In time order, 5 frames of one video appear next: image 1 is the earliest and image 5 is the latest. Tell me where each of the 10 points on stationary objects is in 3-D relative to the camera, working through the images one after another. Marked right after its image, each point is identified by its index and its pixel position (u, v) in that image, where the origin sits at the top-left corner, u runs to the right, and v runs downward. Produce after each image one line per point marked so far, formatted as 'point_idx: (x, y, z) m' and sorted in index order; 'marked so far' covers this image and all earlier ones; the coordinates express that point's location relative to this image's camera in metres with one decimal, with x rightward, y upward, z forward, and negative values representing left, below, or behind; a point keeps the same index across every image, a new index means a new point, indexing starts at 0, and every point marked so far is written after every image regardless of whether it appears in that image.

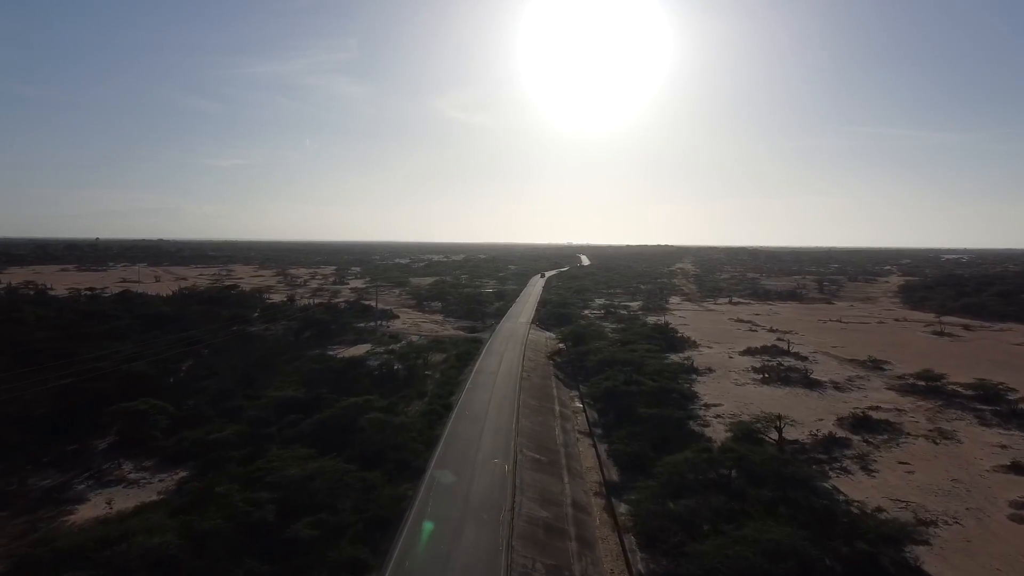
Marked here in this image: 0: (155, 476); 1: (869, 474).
0: (-7.4, -3.9, +15.9) m
1: (+7.8, -4.1, +16.8) m
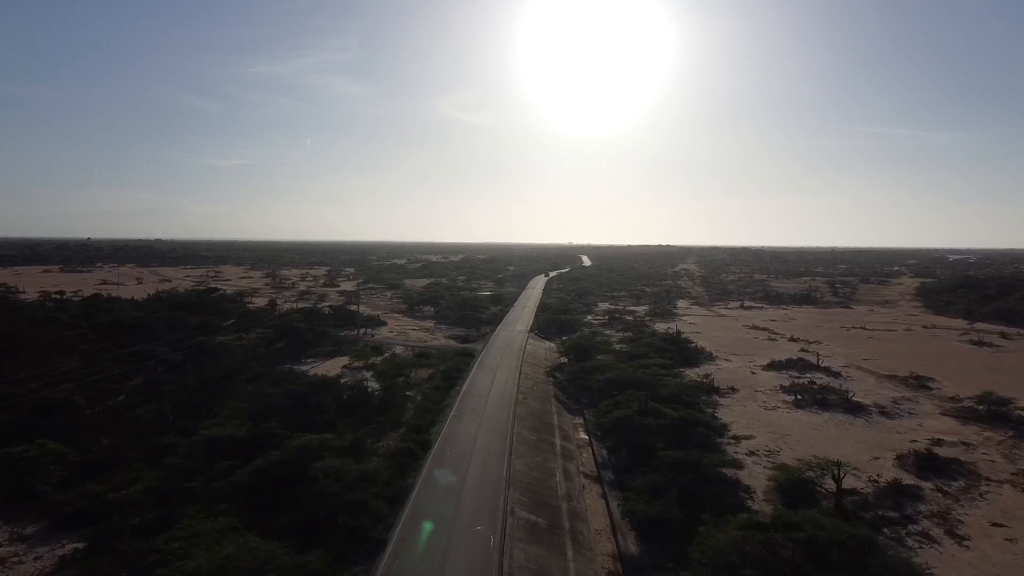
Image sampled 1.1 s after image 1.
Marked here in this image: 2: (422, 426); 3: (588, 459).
0: (-7.6, -4.1, +12.2) m
1: (+7.6, -4.3, +13.0) m
2: (-2.3, -3.5, +19.3) m
3: (+1.8, -4.0, +17.9) m
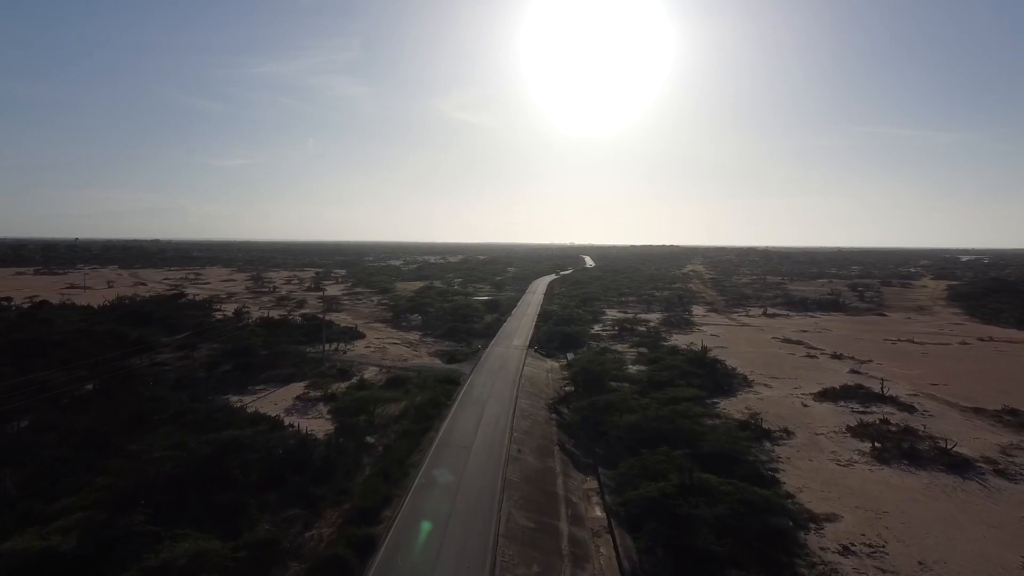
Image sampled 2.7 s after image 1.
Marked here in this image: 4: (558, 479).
0: (-7.8, -4.5, +6.4) m
1: (+7.4, -4.7, +7.3) m
2: (-2.5, -3.9, +13.6) m
3: (+1.5, -4.3, +12.2) m
4: (+1.0, -4.0, +16.1) m
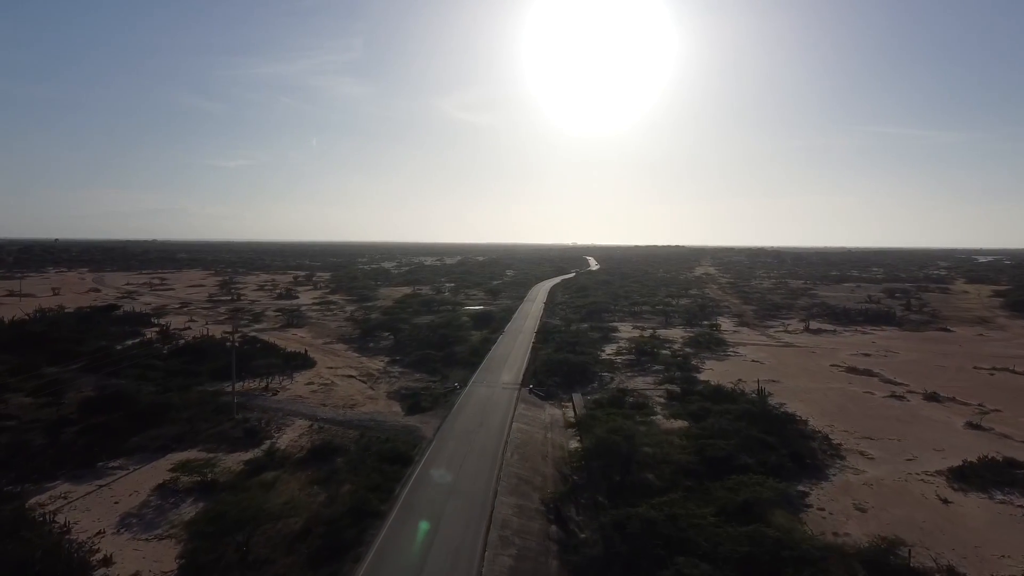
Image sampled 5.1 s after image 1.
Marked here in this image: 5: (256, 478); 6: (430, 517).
0: (-8.4, -5.1, -2.0) m
1: (+6.8, -5.3, -1.2) m
2: (-3.0, -4.5, +5.2) m
3: (+1.1, -4.9, +3.7) m
4: (+0.5, -4.6, +7.6) m
5: (-5.3, -3.9, +16.4) m
6: (-1.5, -4.1, +12.8) m
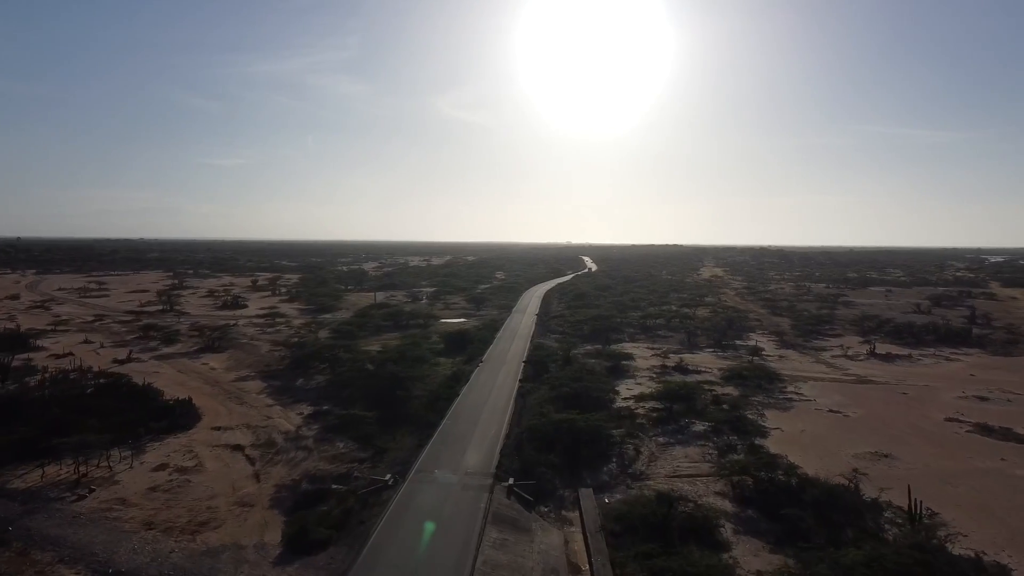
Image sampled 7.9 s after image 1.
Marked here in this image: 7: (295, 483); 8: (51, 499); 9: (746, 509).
0: (-8.8, -5.8, -11.9) m
1: (+6.4, -5.9, -11.0) m
2: (-3.5, -5.1, -4.7) m
3: (+0.6, -5.6, -6.1) m
4: (0.0, -5.2, -2.2) m
5: (-5.9, -4.5, +6.5) m
6: (-2.0, -4.7, +2.9) m
7: (-4.6, -4.0, +16.5) m
8: (-8.7, -3.8, +15.0) m
9: (+4.3, -3.9, +14.8) m
